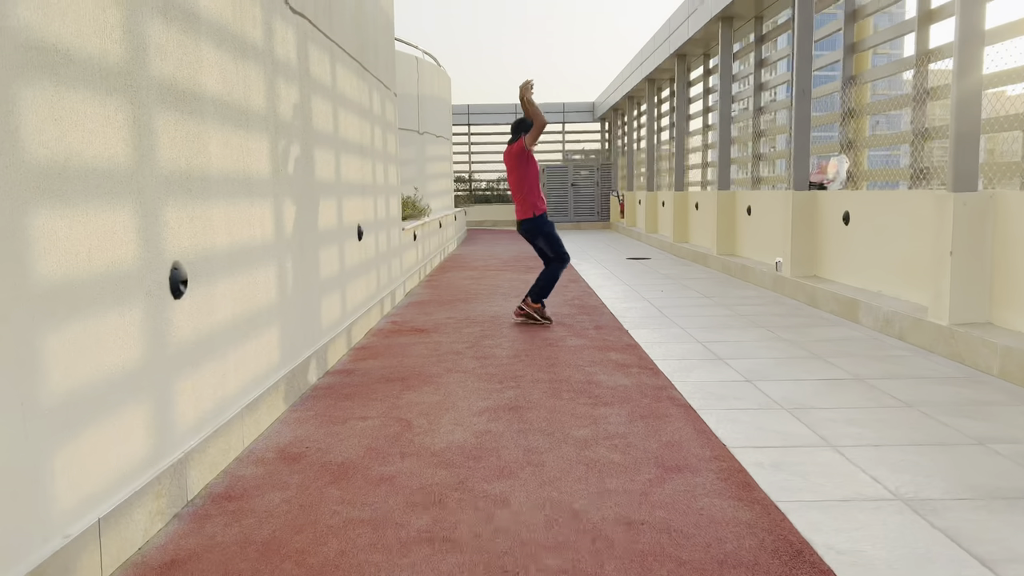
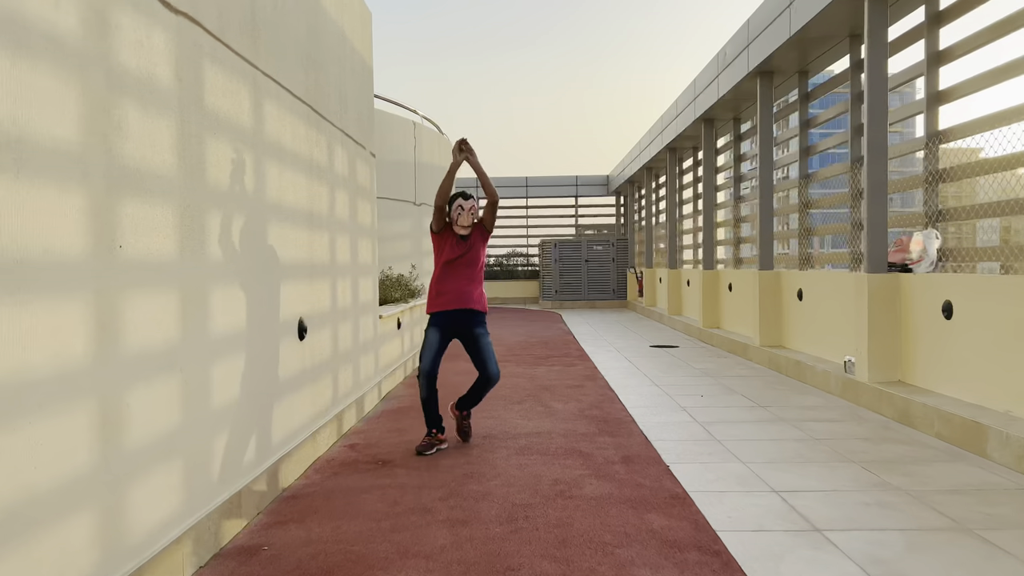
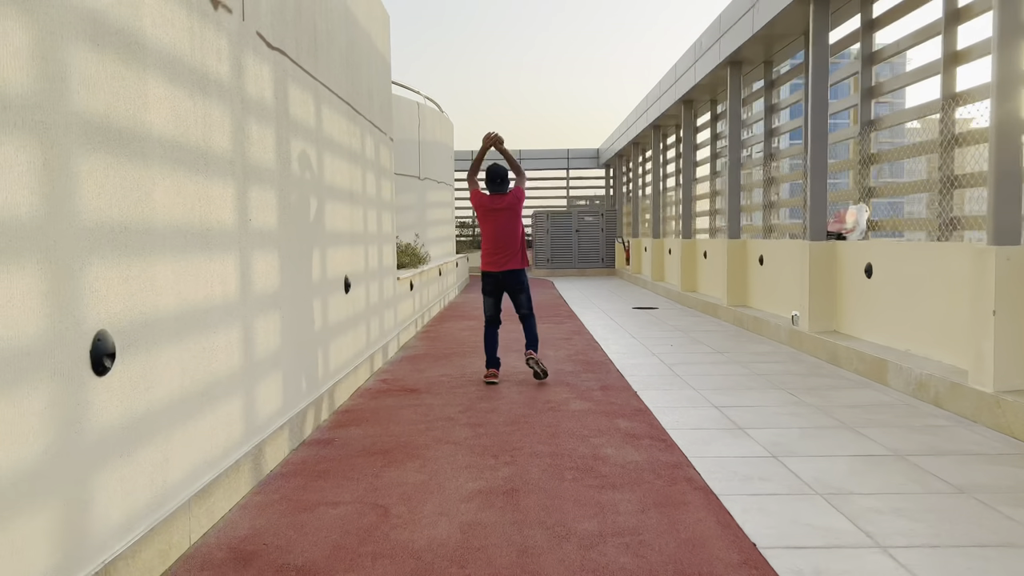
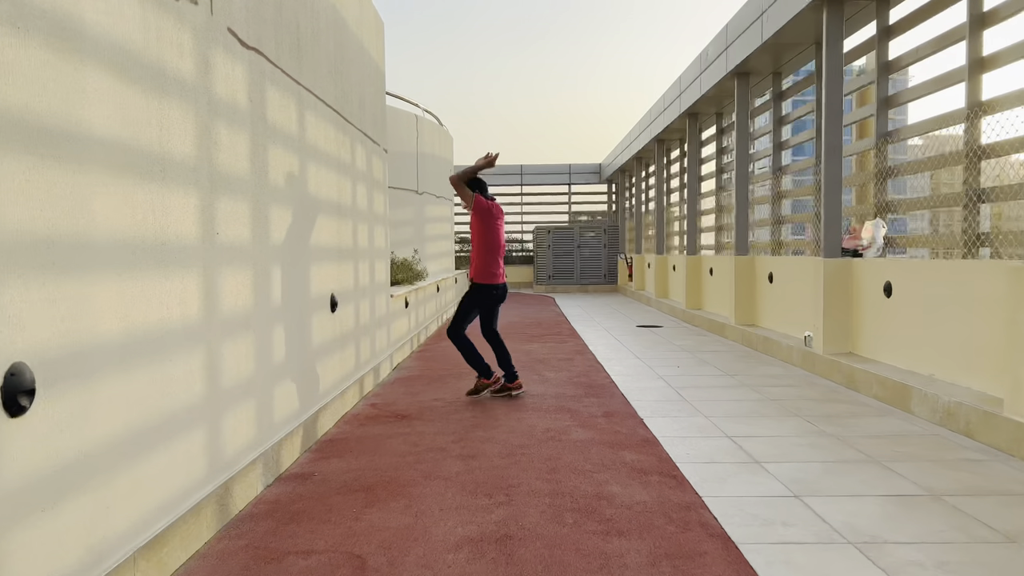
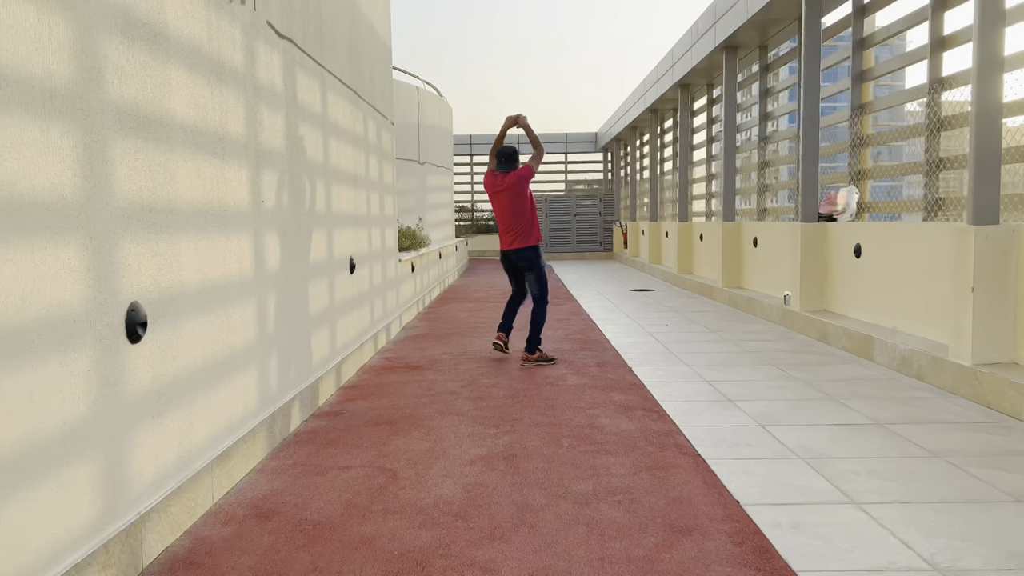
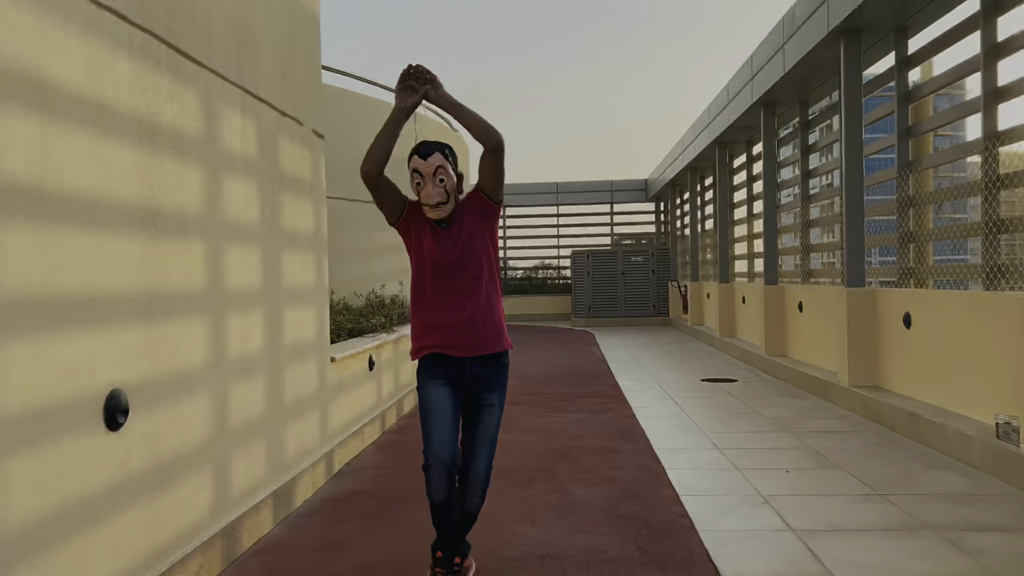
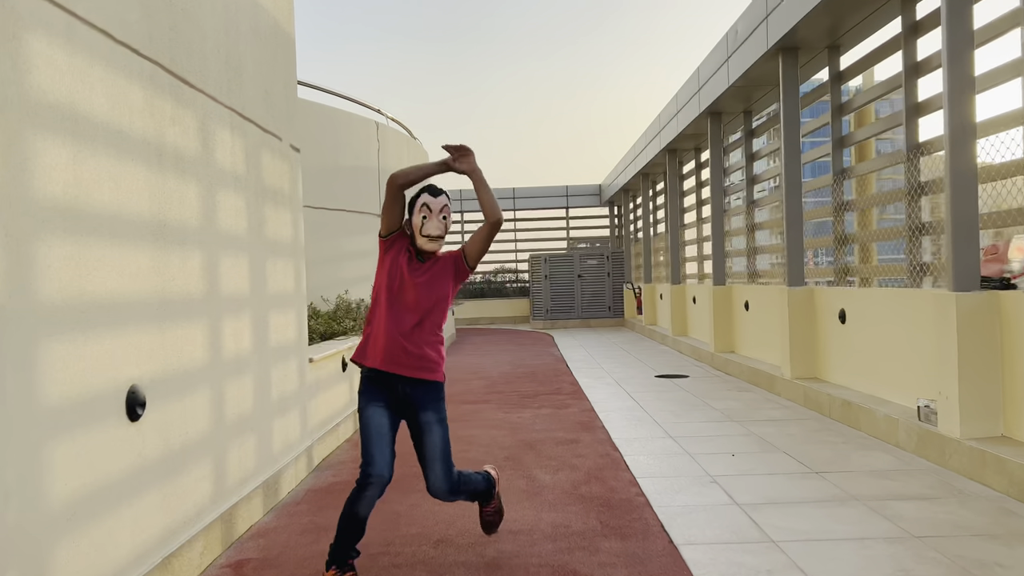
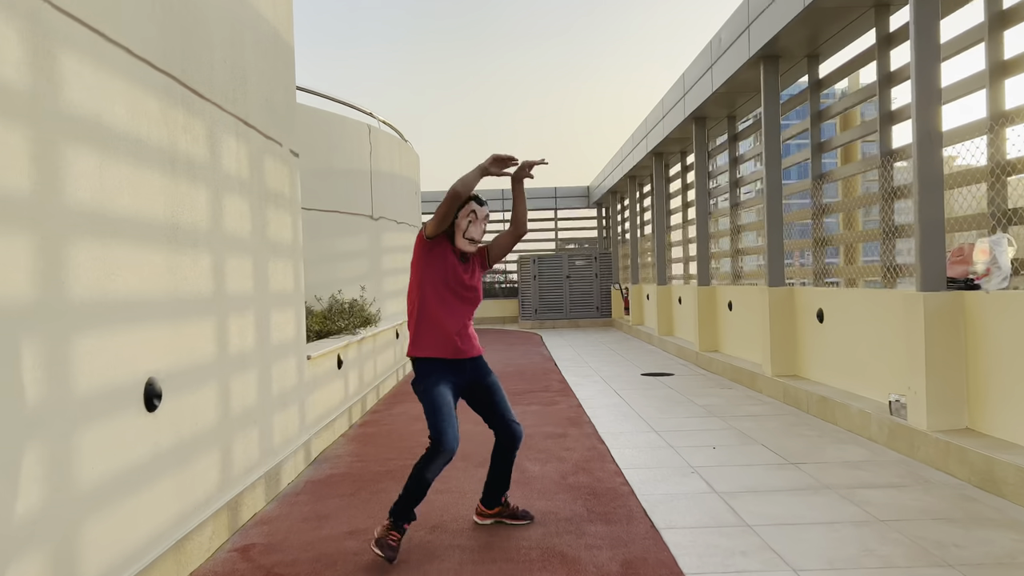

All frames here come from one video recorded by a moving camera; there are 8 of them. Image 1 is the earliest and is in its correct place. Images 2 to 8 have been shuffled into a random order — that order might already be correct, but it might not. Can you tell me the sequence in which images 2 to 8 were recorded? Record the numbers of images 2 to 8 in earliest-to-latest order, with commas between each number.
5, 3, 4, 2, 8, 7, 6
